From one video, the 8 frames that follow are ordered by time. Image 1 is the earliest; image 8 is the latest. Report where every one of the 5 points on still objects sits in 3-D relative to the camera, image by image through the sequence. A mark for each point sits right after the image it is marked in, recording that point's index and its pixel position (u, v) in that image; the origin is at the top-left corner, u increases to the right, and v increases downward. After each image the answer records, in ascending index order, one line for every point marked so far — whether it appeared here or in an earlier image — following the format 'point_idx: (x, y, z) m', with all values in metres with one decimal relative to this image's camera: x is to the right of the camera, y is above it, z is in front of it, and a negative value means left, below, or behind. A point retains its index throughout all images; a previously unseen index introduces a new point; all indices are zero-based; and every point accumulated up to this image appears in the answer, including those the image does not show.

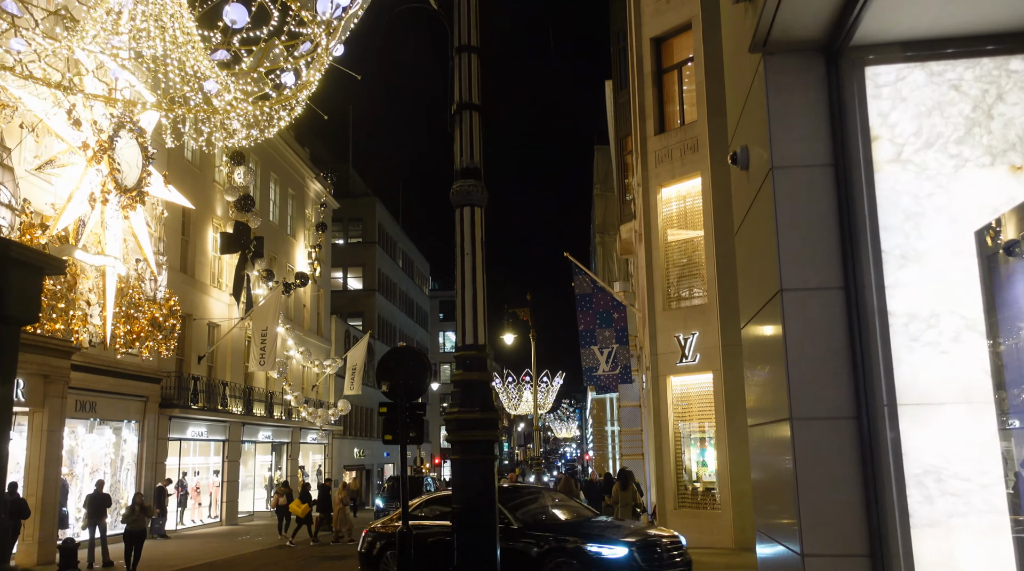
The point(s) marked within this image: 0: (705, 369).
0: (+3.9, -1.7, +17.7) m
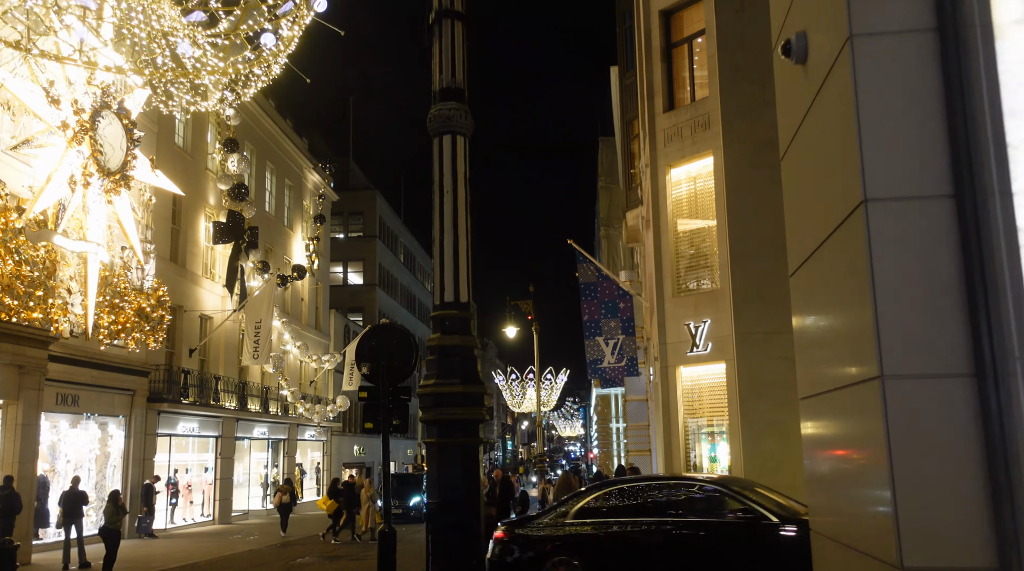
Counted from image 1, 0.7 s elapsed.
0: (+3.9, -1.4, +16.7) m
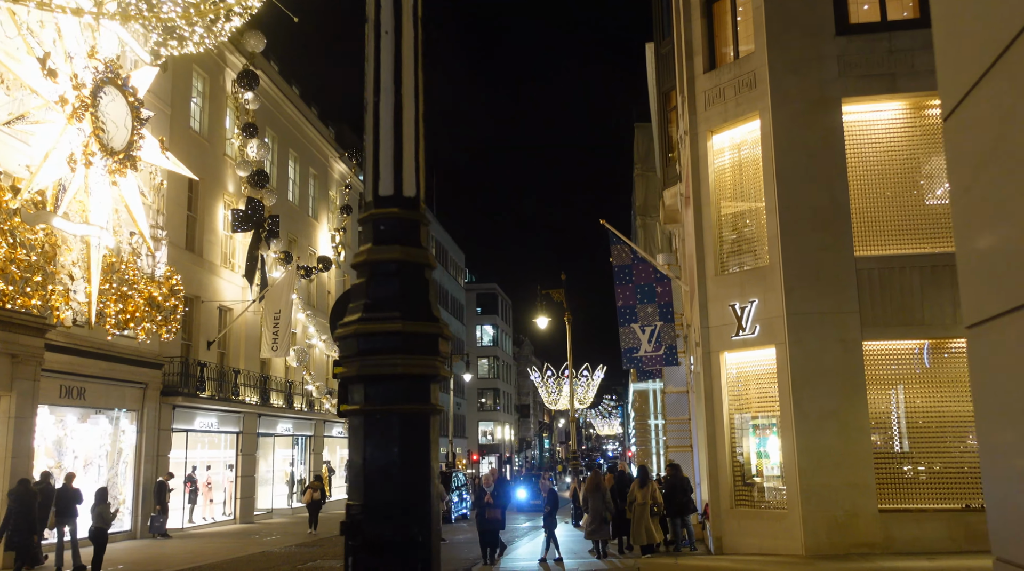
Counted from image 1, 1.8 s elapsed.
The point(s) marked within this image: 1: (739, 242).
0: (+4.3, -1.0, +15.0) m
1: (+4.2, +0.8, +16.0) m
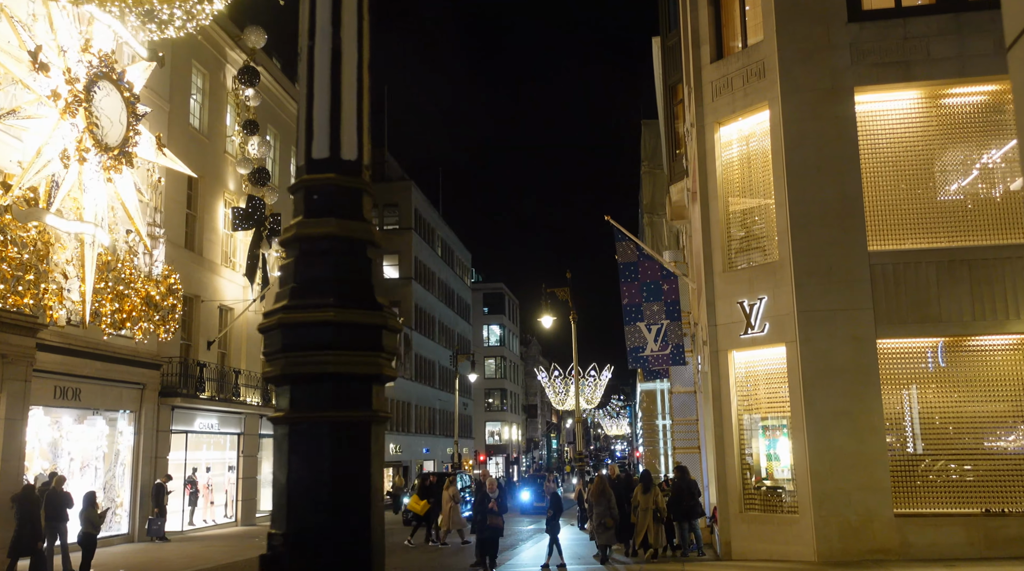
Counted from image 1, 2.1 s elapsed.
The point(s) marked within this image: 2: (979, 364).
0: (+4.3, -0.9, +14.5) m
1: (+4.2, +0.9, +15.5) m
2: (+7.2, -1.2, +13.6) m
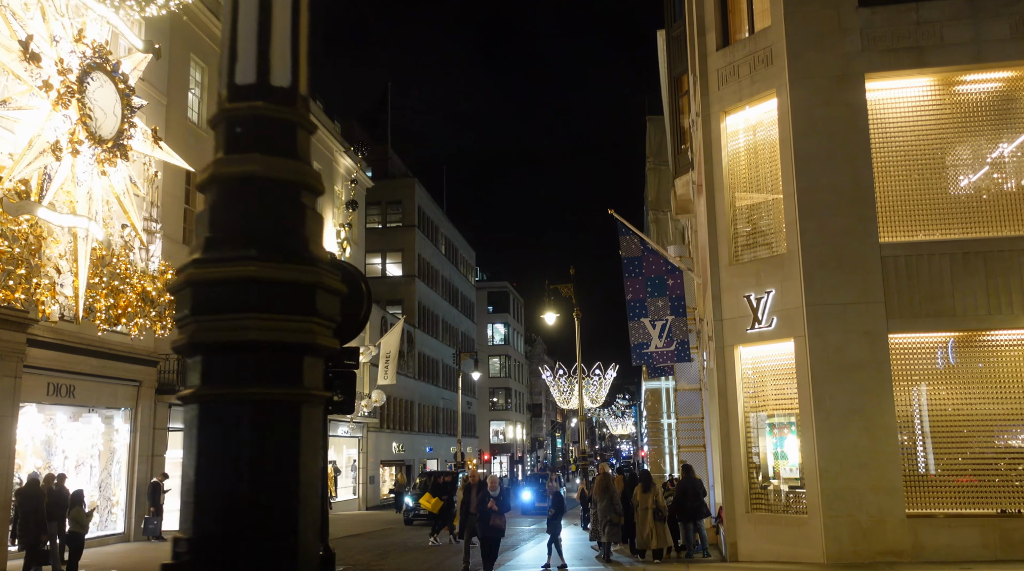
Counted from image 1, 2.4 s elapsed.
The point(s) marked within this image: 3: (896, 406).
0: (+4.3, -0.8, +14.1) m
1: (+4.2, +1.0, +15.1) m
2: (+7.2, -1.1, +13.2) m
3: (+5.7, -1.8, +13.2) m
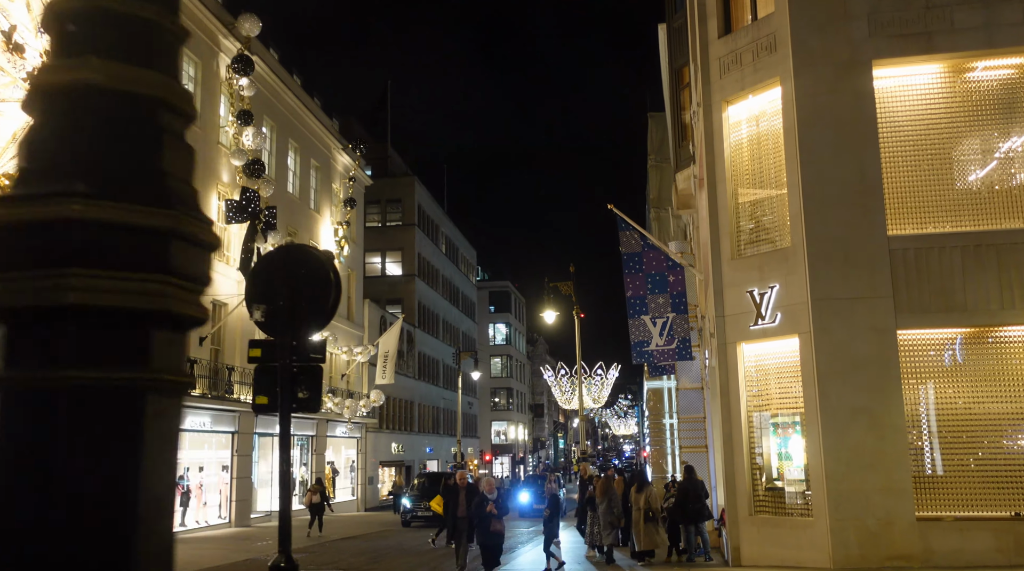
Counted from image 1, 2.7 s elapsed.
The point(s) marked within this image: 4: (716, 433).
0: (+4.3, -0.7, +13.6) m
1: (+4.1, +1.0, +14.6) m
2: (+7.1, -1.0, +12.7) m
3: (+5.7, -1.7, +12.7) m
4: (+4.3, -3.1, +18.5) m
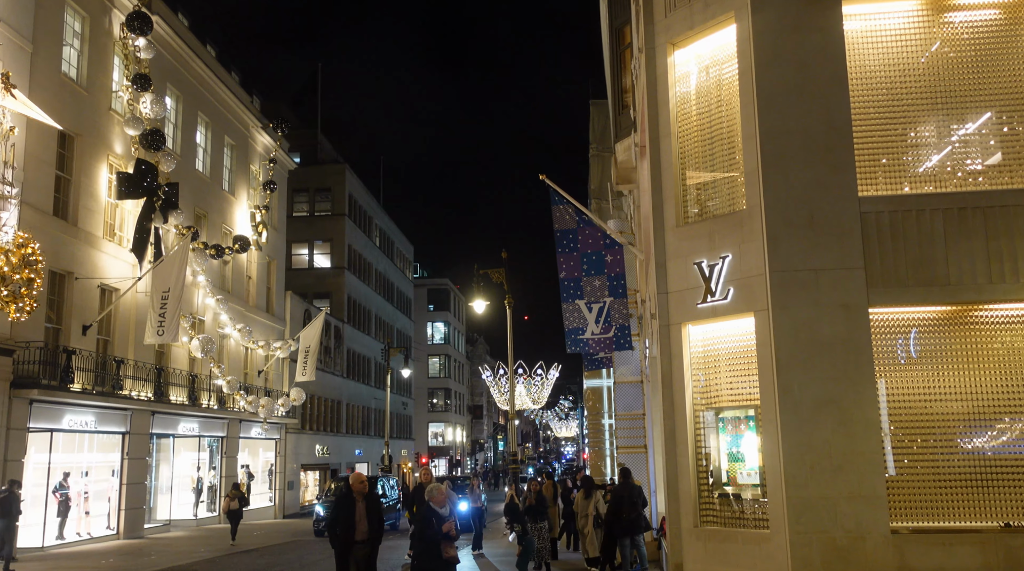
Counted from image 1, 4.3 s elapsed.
0: (+3.0, -0.4, +11.5) m
1: (+2.8, +1.4, +12.6) m
2: (+5.9, -0.7, +10.8) m
3: (+4.5, -1.3, +10.7) m
4: (+2.7, -2.7, +16.4) m
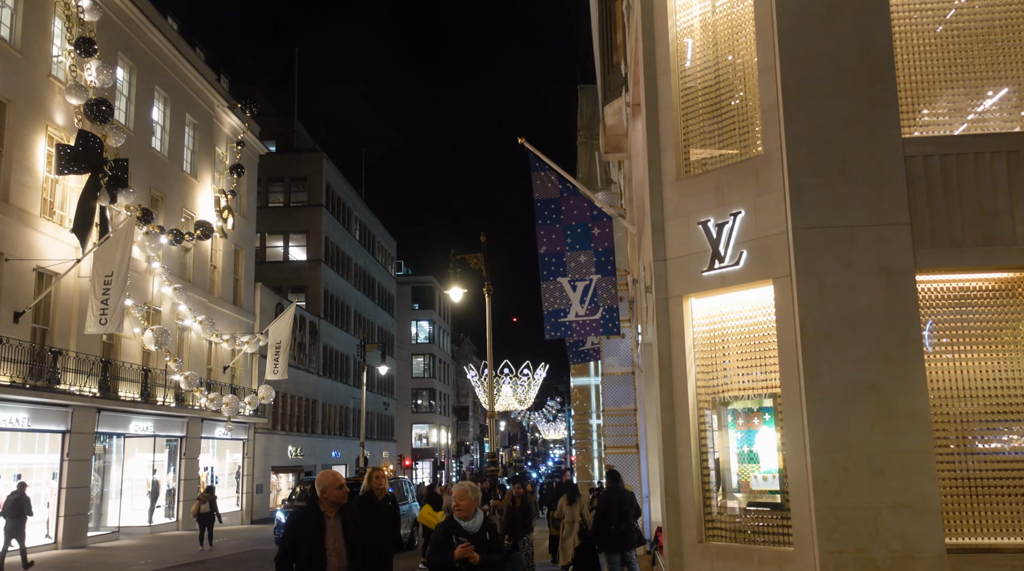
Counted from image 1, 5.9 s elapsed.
0: (+2.6, +0.1, +9.4) m
1: (+2.4, +1.8, +10.5) m
2: (+5.5, -0.3, +8.7) m
3: (+4.1, -0.9, +8.7) m
4: (+2.3, -2.3, +14.4) m
